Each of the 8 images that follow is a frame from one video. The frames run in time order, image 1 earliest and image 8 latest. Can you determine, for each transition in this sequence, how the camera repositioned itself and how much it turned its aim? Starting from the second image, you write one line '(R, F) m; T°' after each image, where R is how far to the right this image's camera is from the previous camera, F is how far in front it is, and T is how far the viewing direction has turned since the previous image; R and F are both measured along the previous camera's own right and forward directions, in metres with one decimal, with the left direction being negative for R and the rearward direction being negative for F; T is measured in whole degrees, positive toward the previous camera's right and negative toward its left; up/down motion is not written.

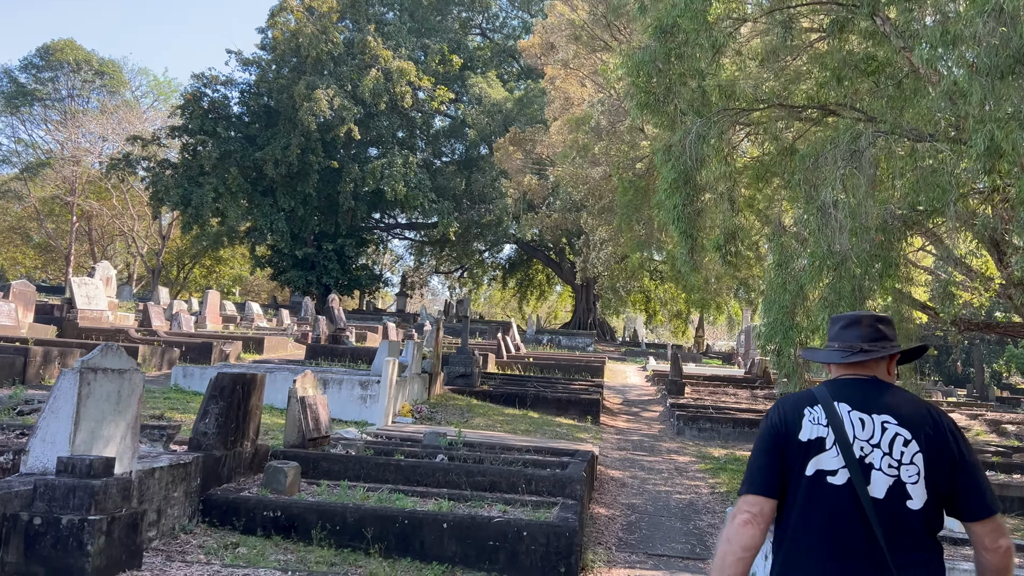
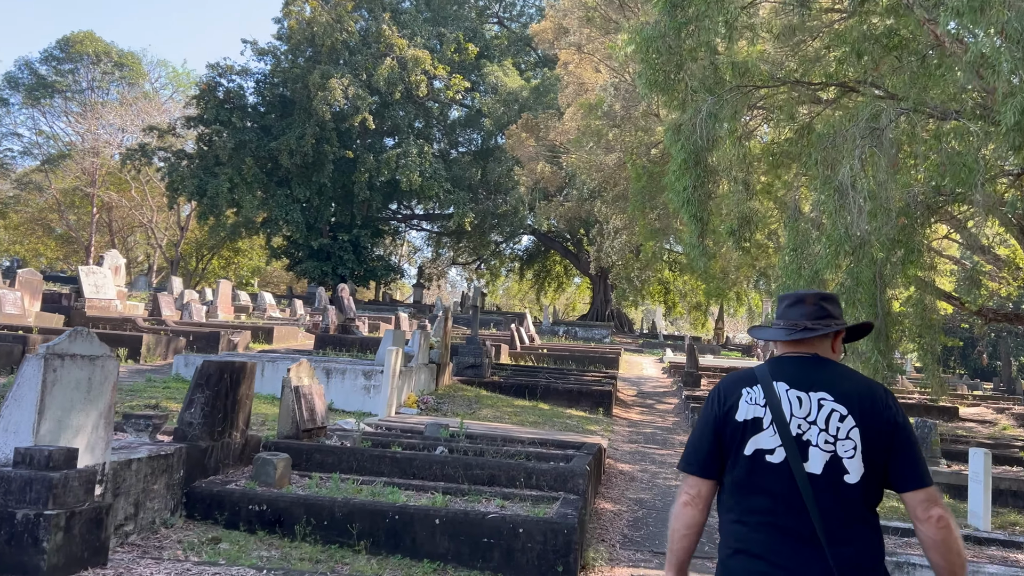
(+0.1, +0.3) m; -1°
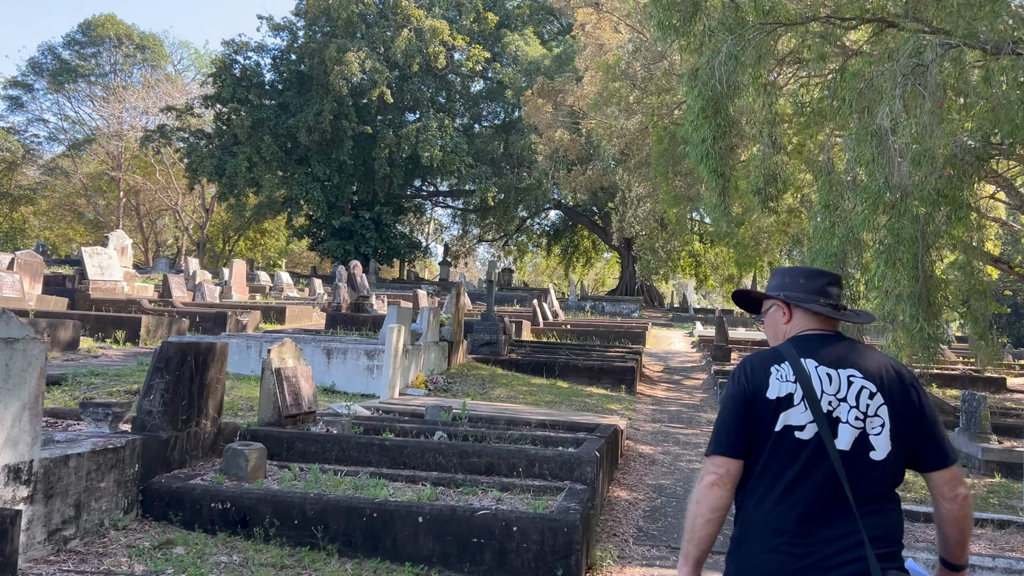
(+0.2, +0.7) m; -2°
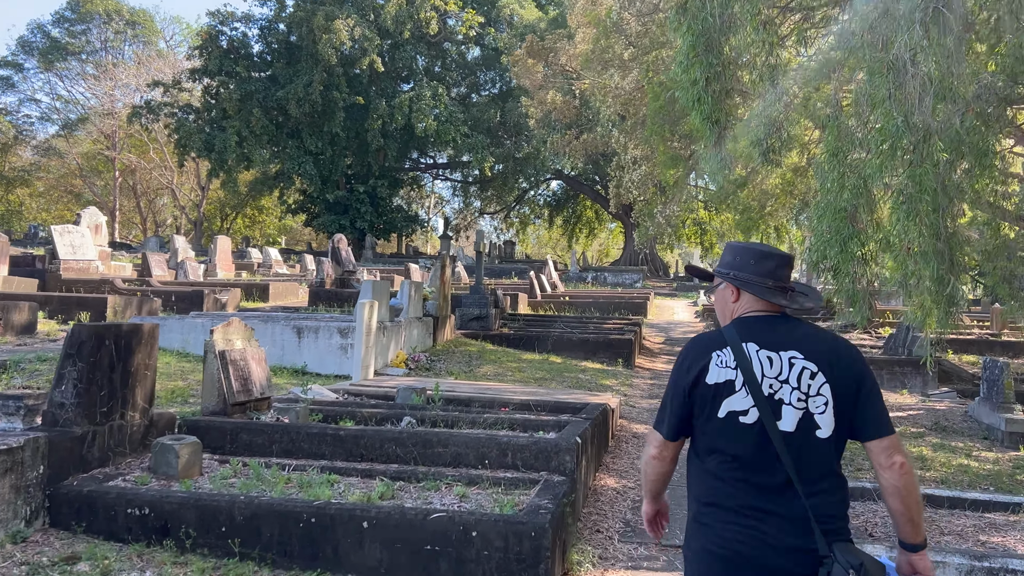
(+0.2, +0.7) m; 0°
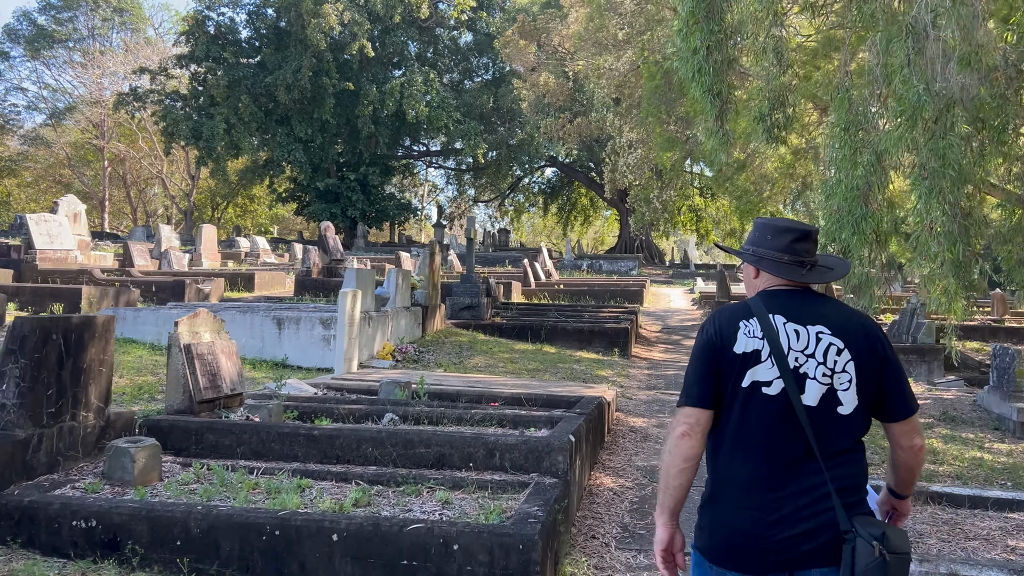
(0.0, +0.4) m; 0°
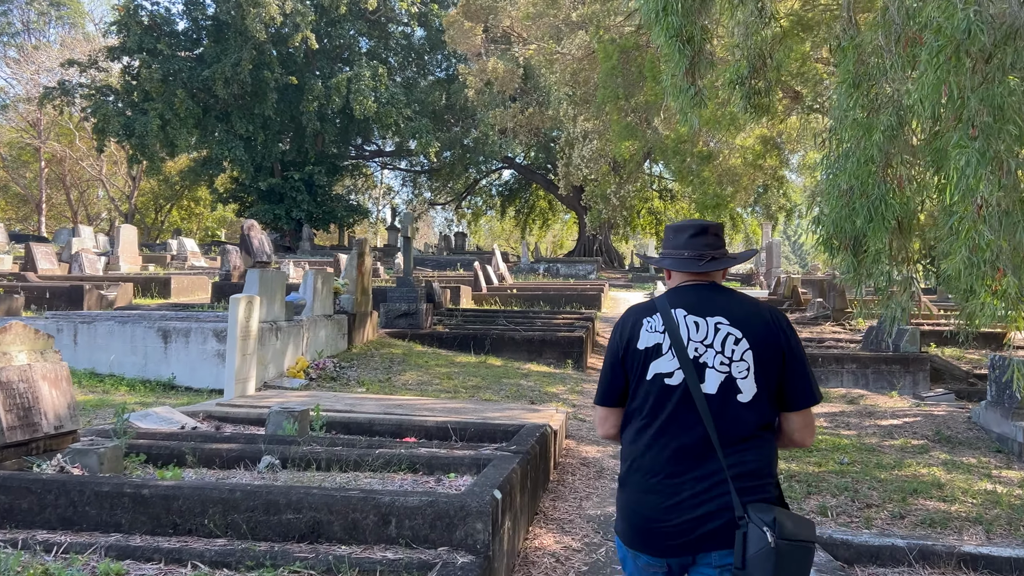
(+0.2, +1.2) m; +3°
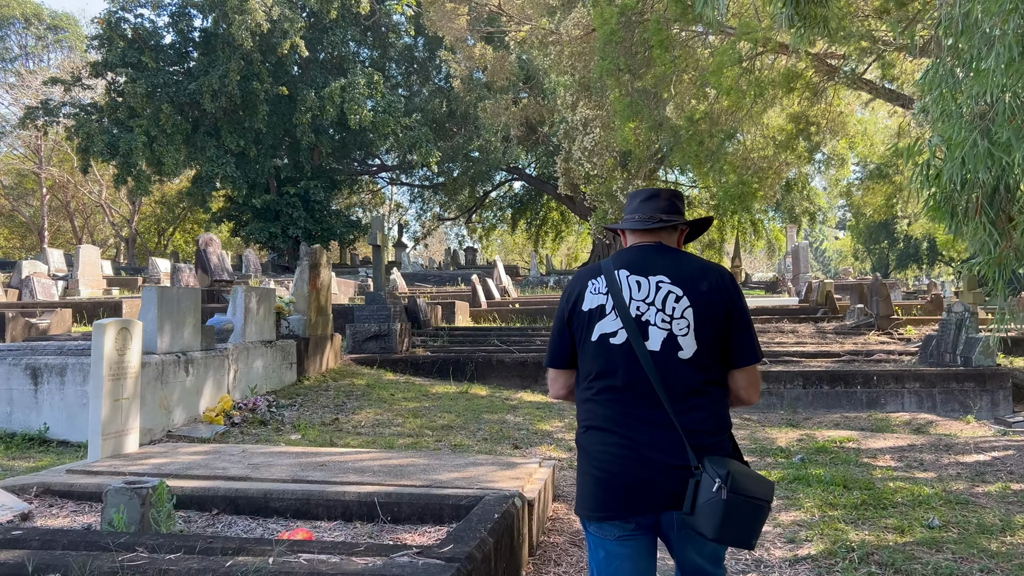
(+0.3, +1.6) m; -1°
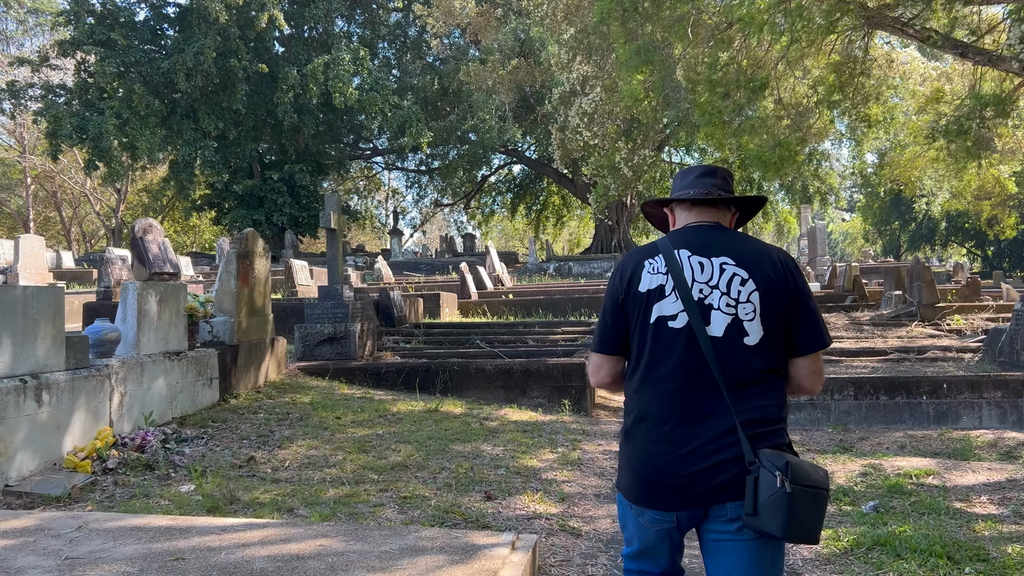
(+0.2, +1.5) m; 0°
